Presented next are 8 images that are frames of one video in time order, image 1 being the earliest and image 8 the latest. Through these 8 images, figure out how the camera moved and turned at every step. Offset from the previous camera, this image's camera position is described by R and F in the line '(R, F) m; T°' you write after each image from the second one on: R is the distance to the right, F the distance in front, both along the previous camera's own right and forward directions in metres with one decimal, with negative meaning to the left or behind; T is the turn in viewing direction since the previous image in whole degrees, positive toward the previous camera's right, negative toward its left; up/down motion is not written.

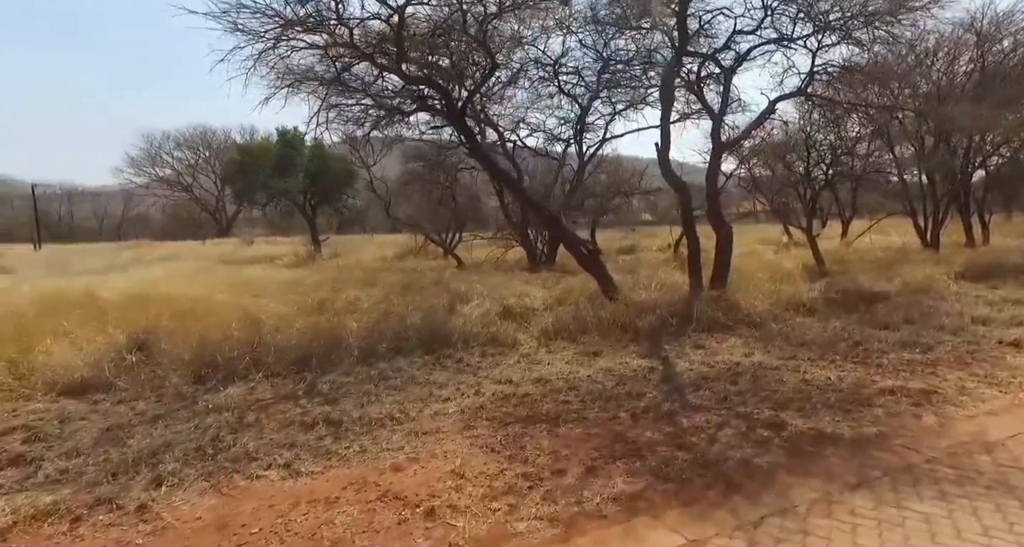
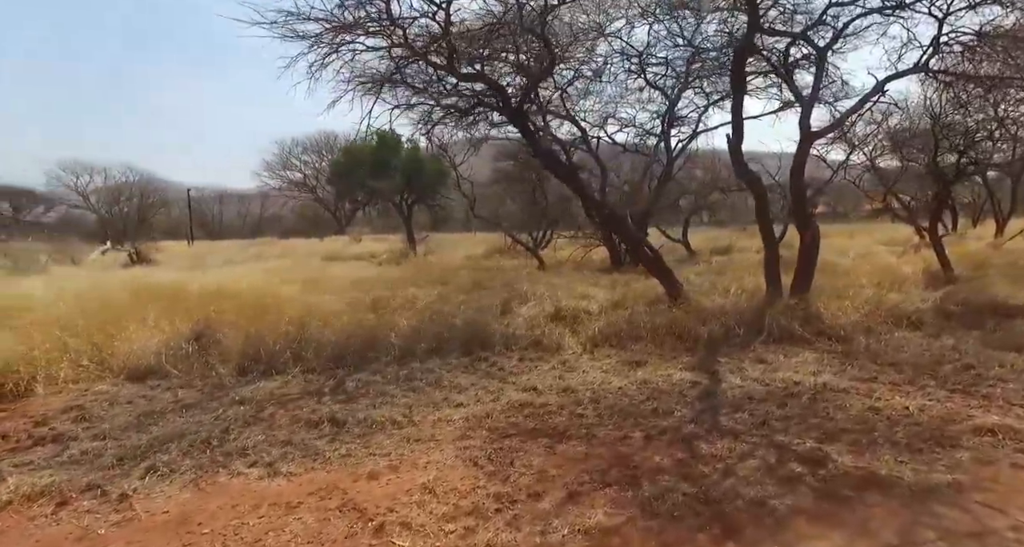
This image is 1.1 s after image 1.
(+0.6, +0.3) m; -9°
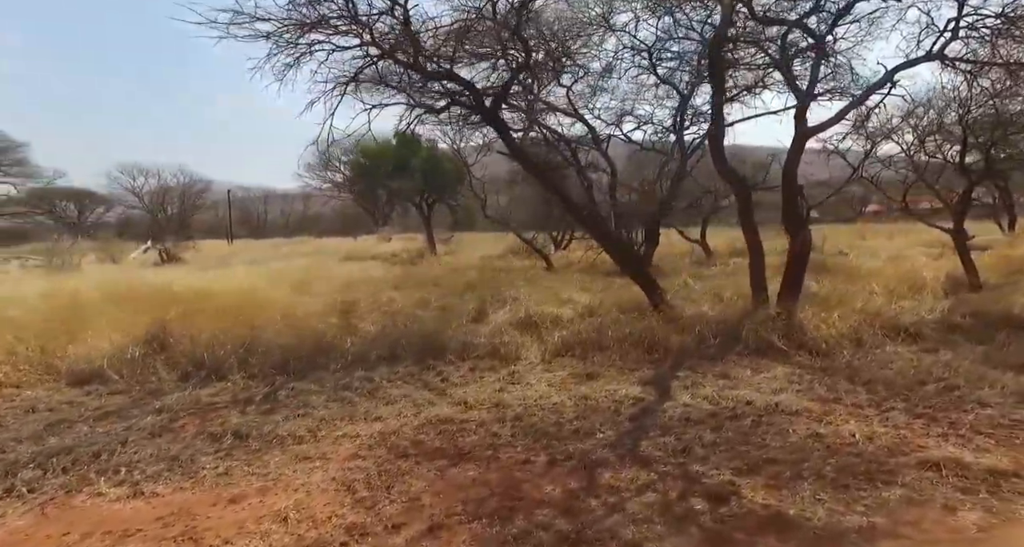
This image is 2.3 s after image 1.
(+0.8, +0.3) m; -4°
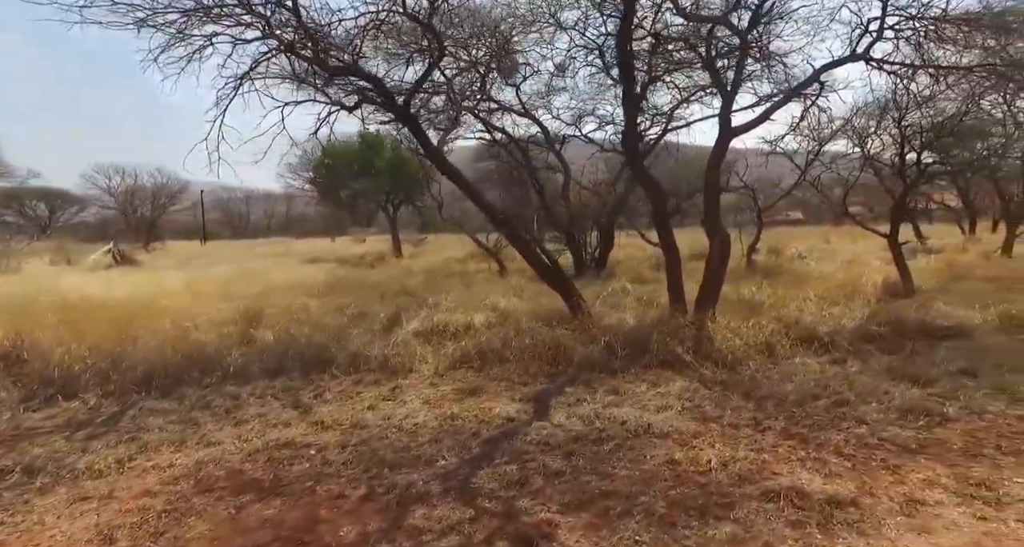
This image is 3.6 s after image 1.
(+0.8, +0.3) m; +1°
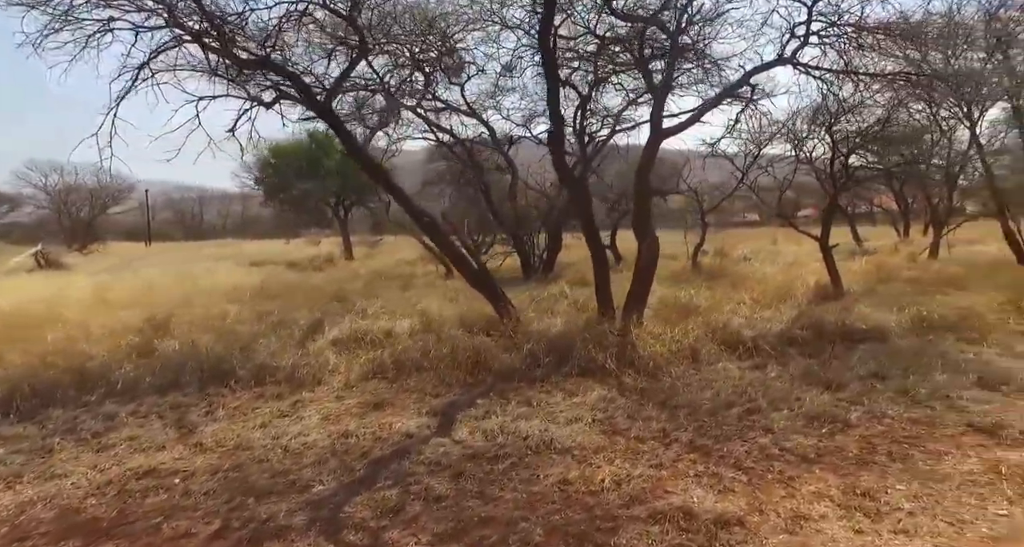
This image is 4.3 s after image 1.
(+0.4, +0.2) m; +3°
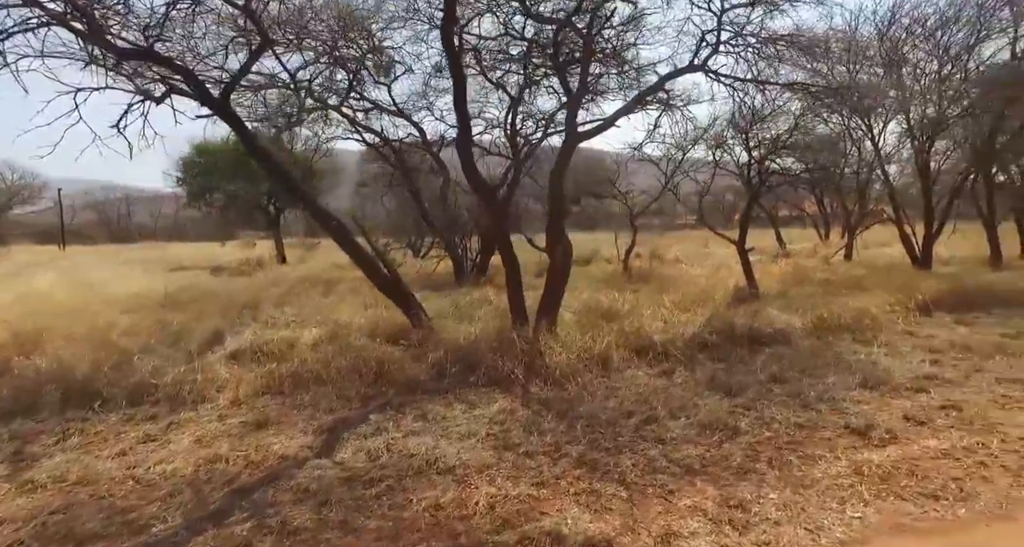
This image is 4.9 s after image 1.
(+0.4, +0.1) m; +5°
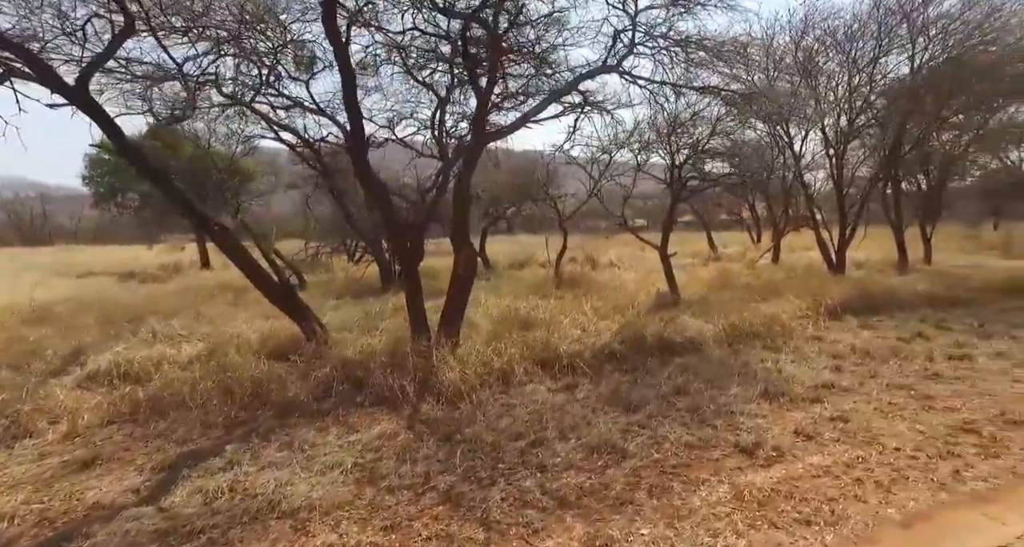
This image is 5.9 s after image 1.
(+0.5, +0.3) m; +4°
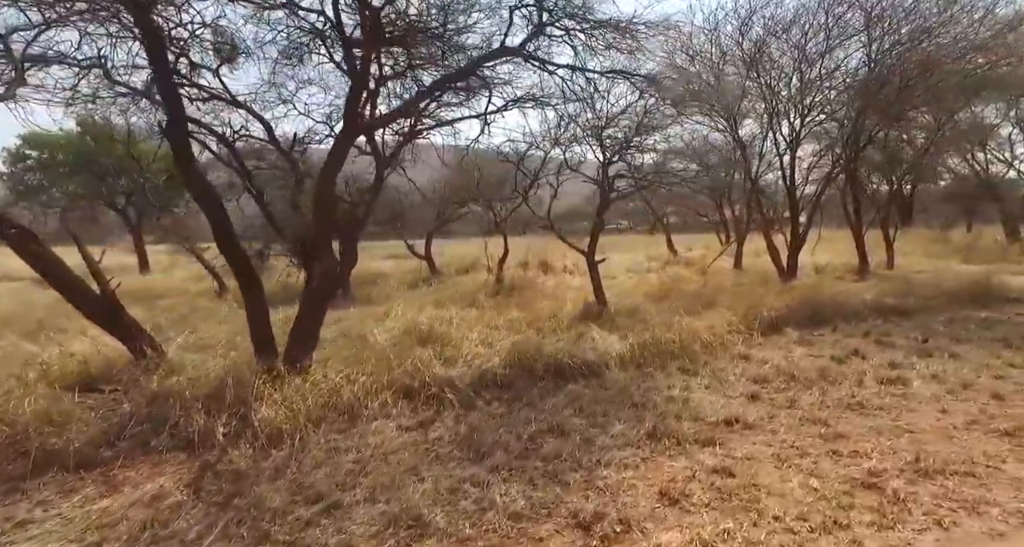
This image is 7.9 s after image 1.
(+1.0, +0.9) m; +1°
